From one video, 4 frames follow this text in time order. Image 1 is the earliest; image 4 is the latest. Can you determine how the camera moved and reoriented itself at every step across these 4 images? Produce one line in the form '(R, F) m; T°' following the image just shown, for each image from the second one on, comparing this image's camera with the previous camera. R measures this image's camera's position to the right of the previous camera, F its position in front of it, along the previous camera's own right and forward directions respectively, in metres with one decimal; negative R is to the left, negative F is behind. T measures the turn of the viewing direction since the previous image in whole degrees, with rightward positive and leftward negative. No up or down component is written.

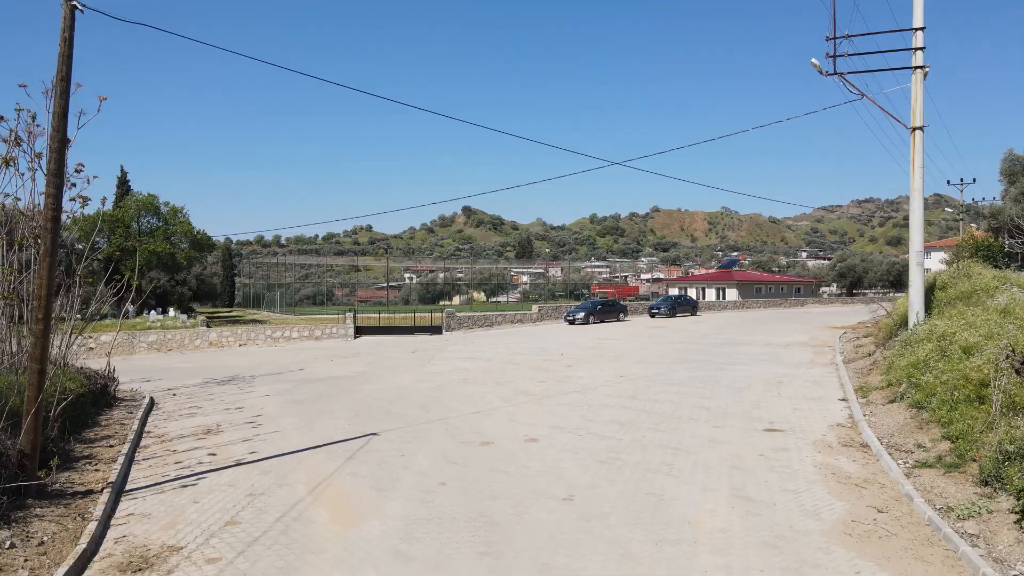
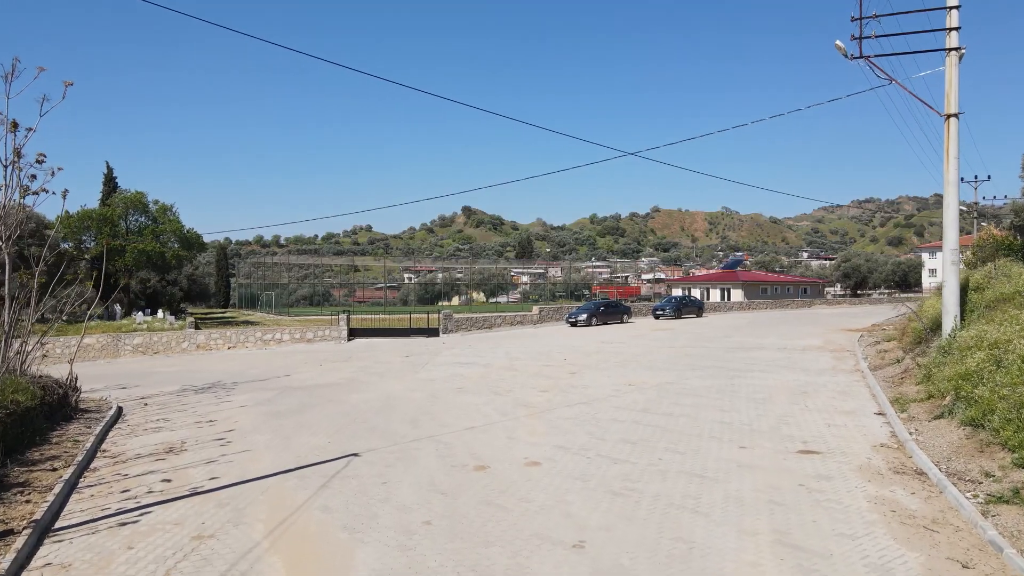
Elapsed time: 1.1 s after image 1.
(0.0, +1.2) m; 0°
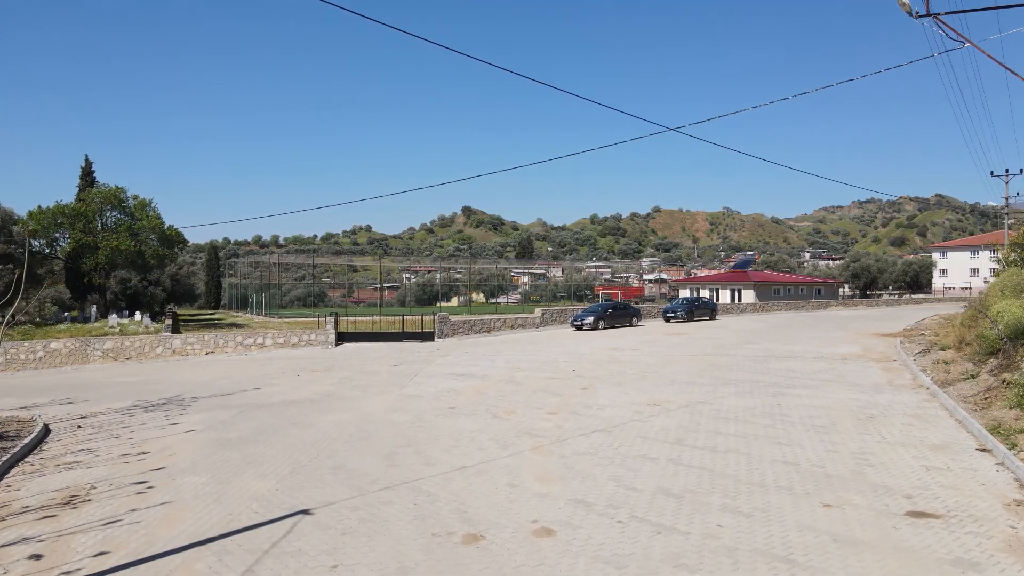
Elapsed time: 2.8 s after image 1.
(0.0, +2.3) m; 0°
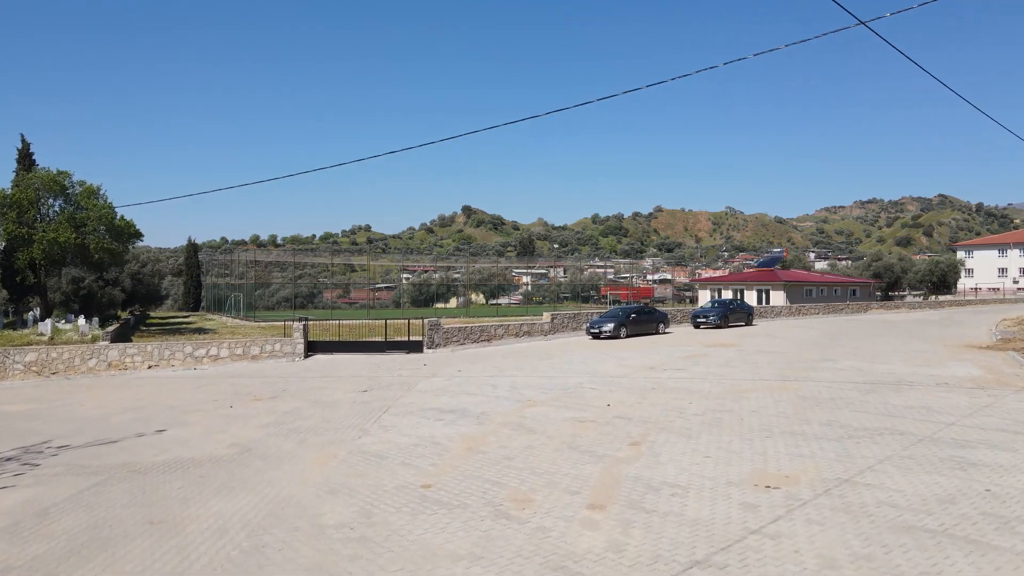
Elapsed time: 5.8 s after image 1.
(-0.1, +4.9) m; 0°
